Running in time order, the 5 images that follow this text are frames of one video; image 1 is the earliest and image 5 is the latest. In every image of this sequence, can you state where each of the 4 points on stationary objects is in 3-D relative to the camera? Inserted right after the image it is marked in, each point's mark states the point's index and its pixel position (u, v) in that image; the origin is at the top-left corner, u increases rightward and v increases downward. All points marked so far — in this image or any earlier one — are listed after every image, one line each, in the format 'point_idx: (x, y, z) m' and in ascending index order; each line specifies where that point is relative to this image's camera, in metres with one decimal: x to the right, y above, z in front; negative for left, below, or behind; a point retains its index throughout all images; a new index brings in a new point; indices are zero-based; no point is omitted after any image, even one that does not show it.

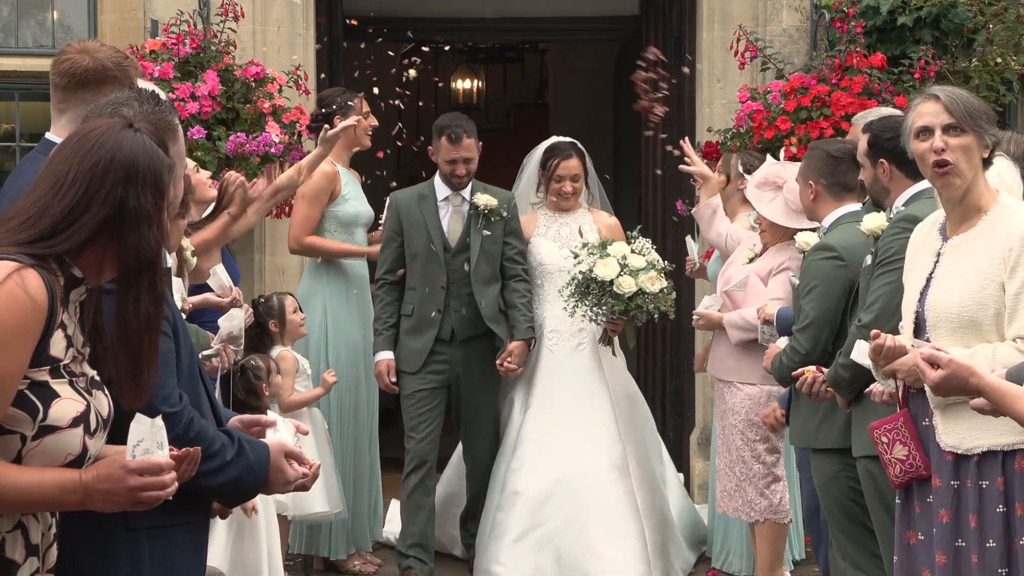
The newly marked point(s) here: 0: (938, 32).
0: (+1.9, +1.2, +5.8) m
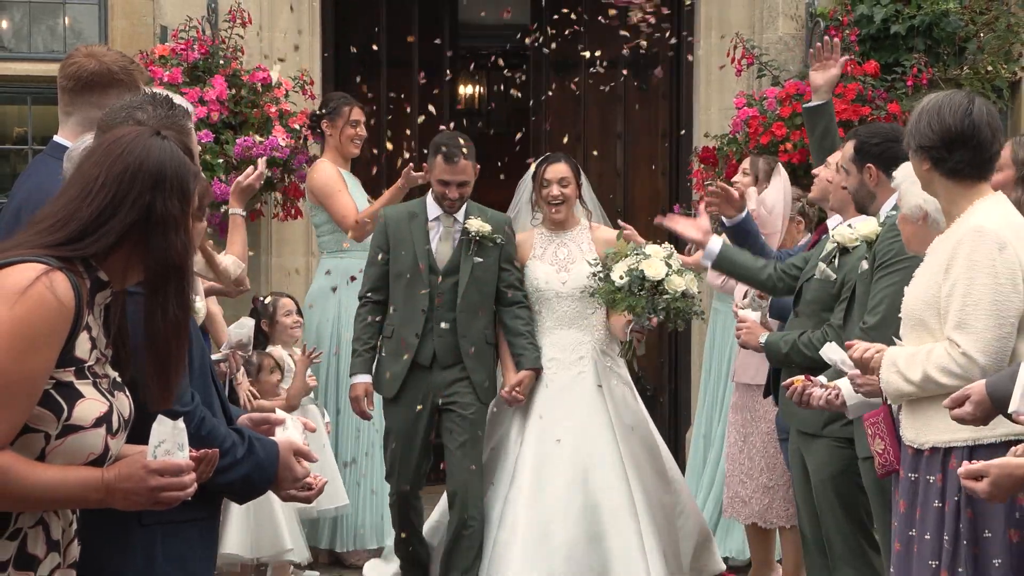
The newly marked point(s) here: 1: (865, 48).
0: (+1.9, +1.2, +5.9) m
1: (+1.7, +1.1, +6.0) m
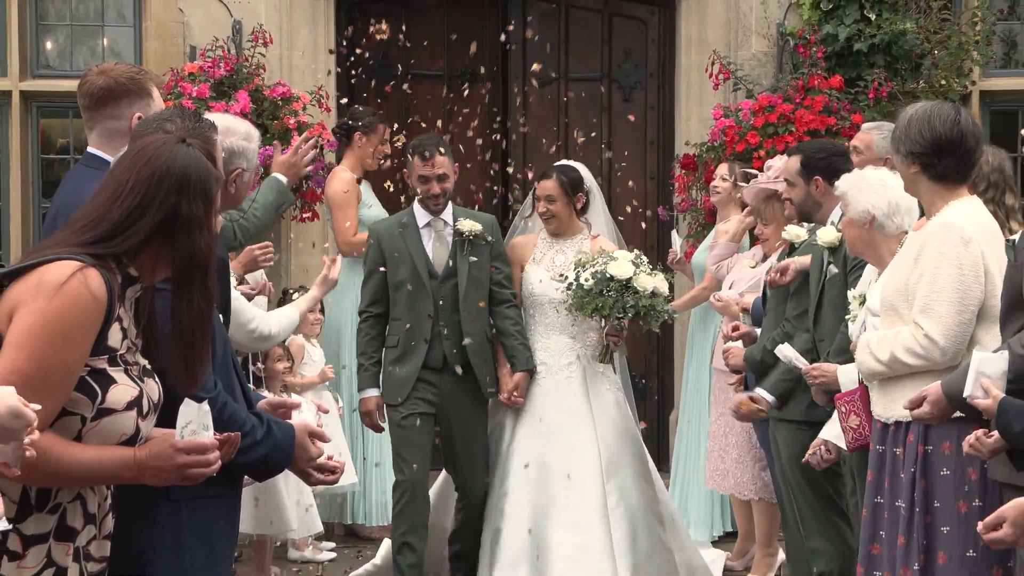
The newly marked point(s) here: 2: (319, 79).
0: (+1.9, +1.2, +6.4) m
1: (+1.6, +1.2, +6.5) m
2: (-1.1, +1.2, +7.3) m
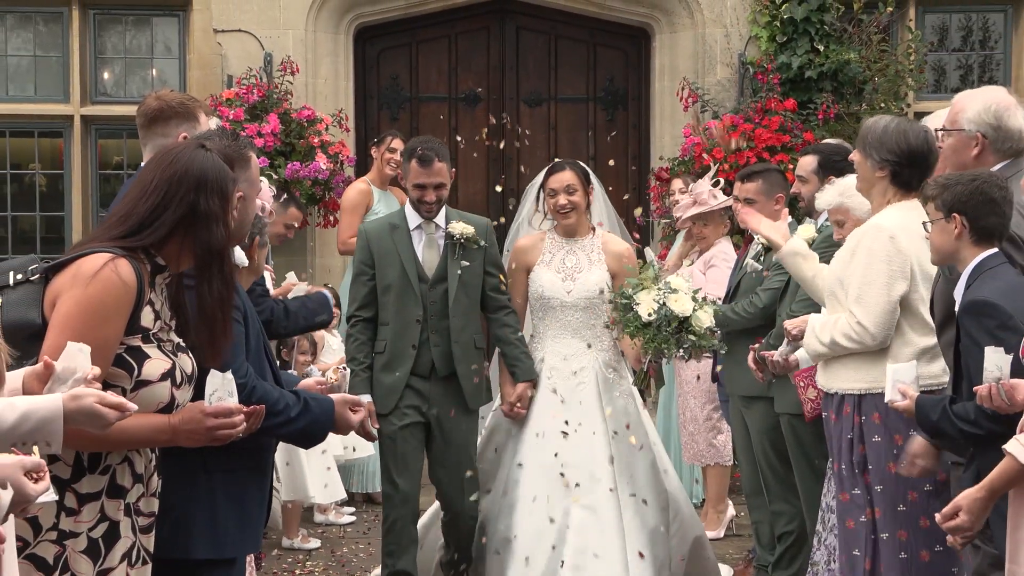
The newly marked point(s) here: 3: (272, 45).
0: (+1.9, +1.2, +7.2) m
1: (+1.6, +1.2, +7.3) m
2: (-1.1, +1.2, +8.1) m
3: (-1.5, +1.5, +7.8) m
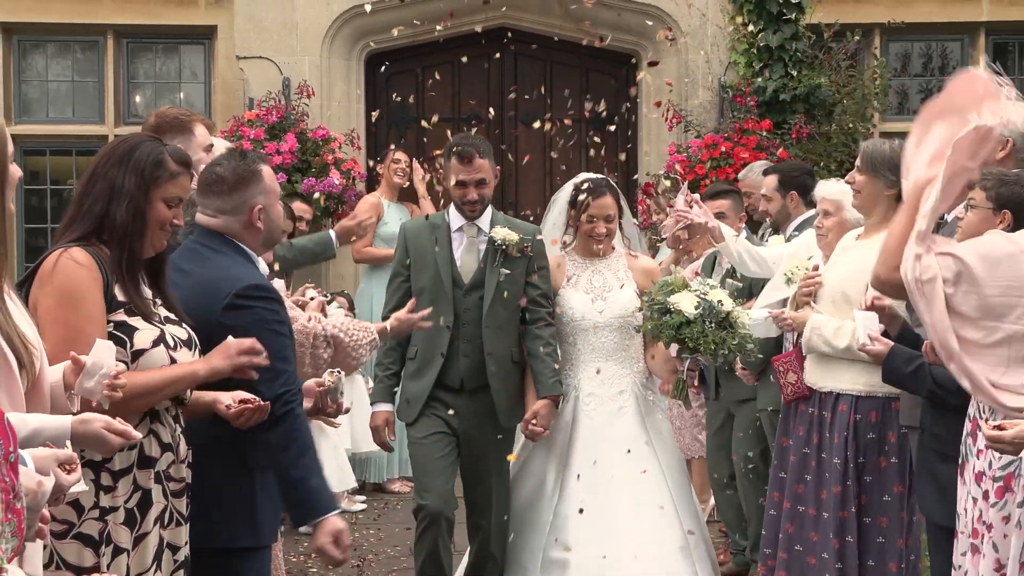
0: (+1.9, +1.2, +7.8) m
1: (+1.6, +1.1, +7.8) m
2: (-1.1, +1.2, +8.7) m
3: (-1.5, +1.5, +8.4) m
